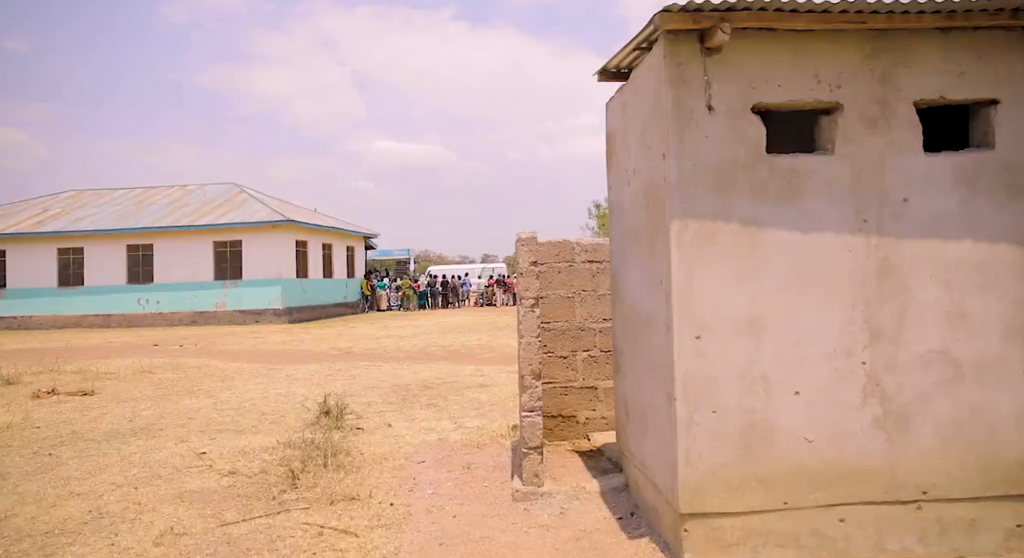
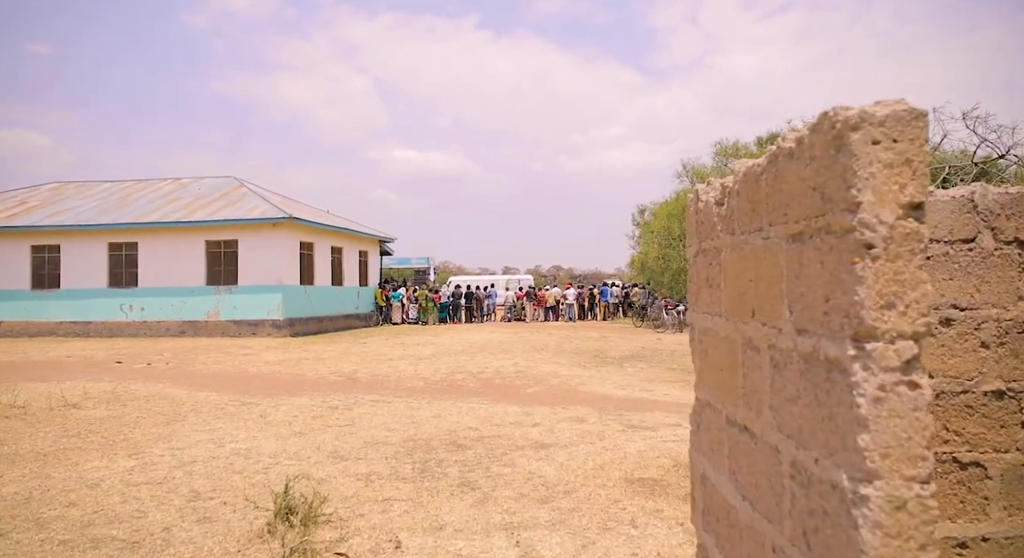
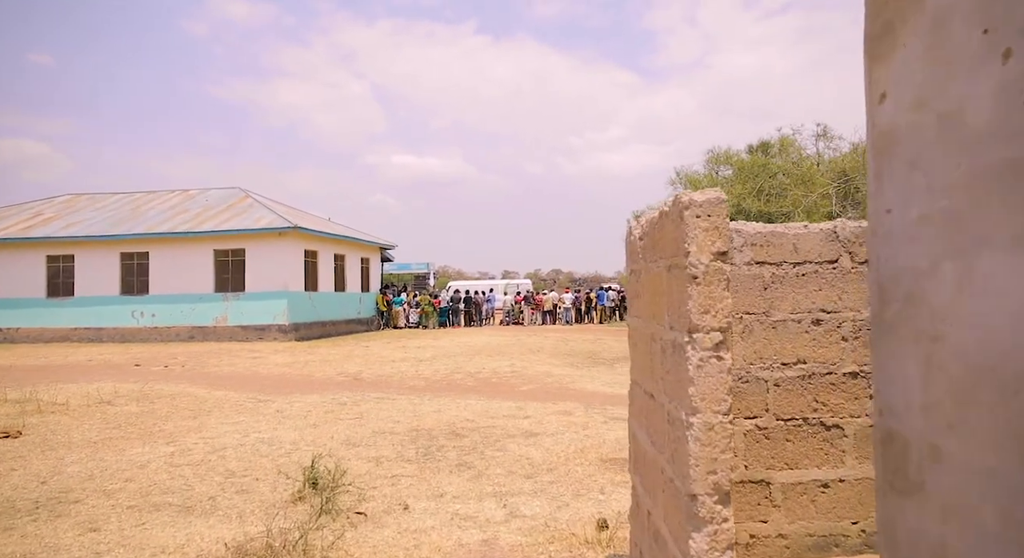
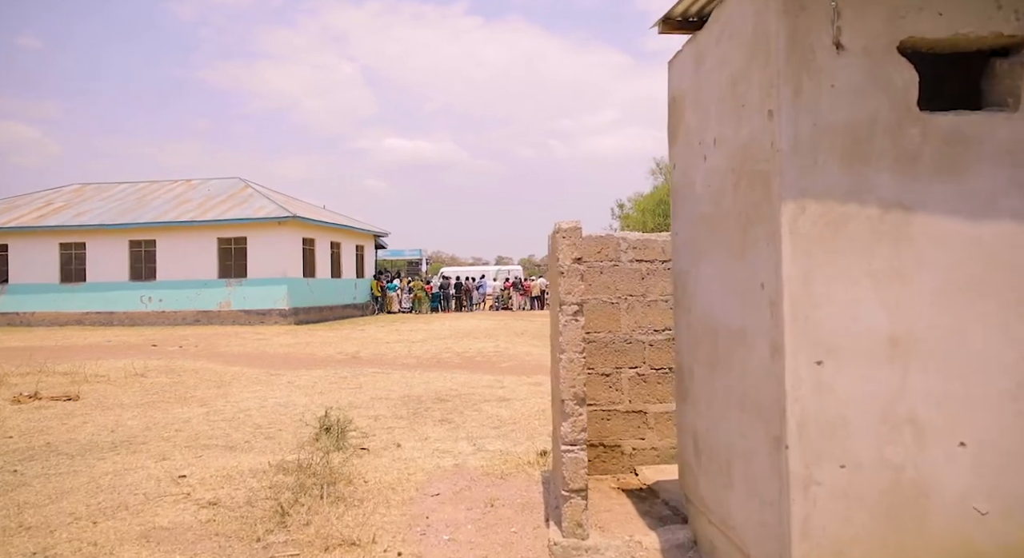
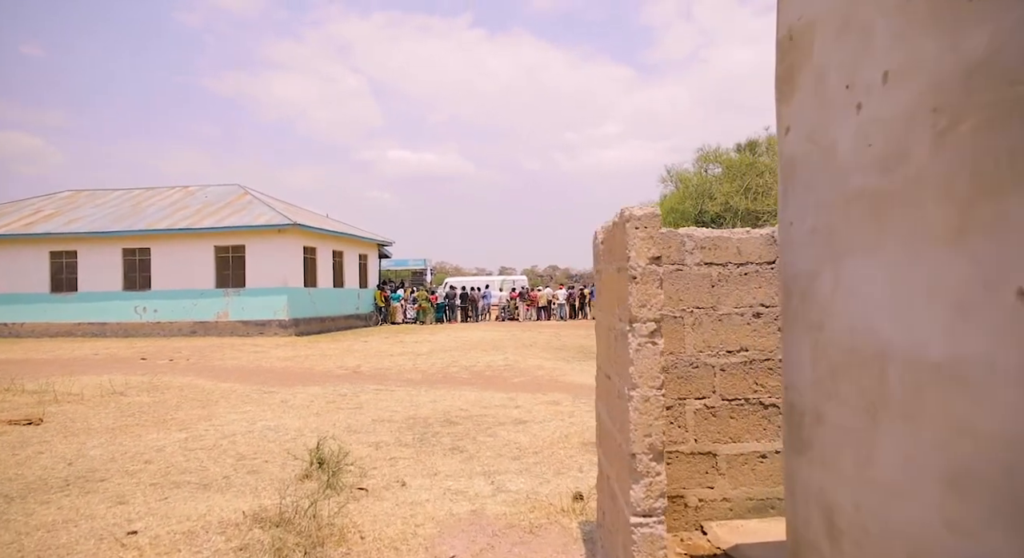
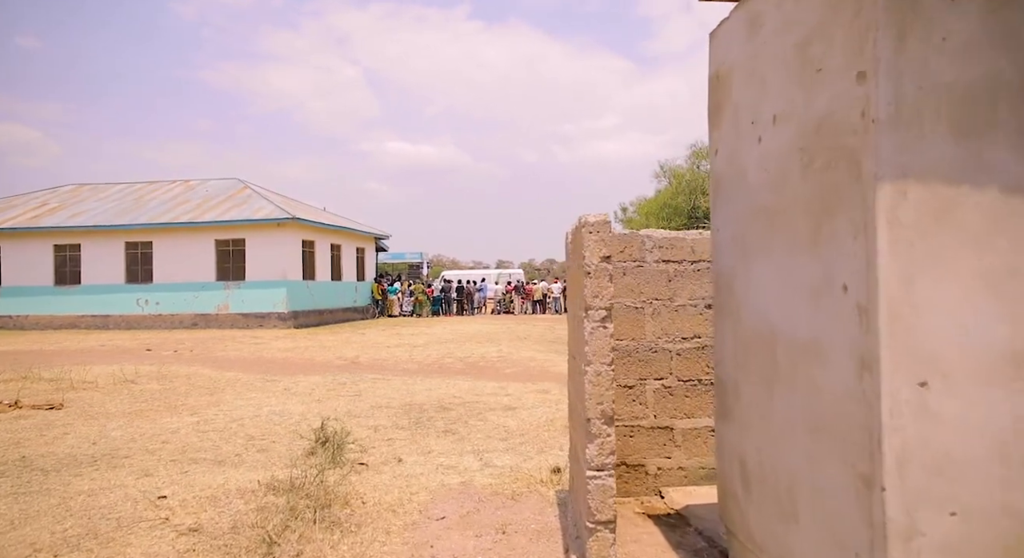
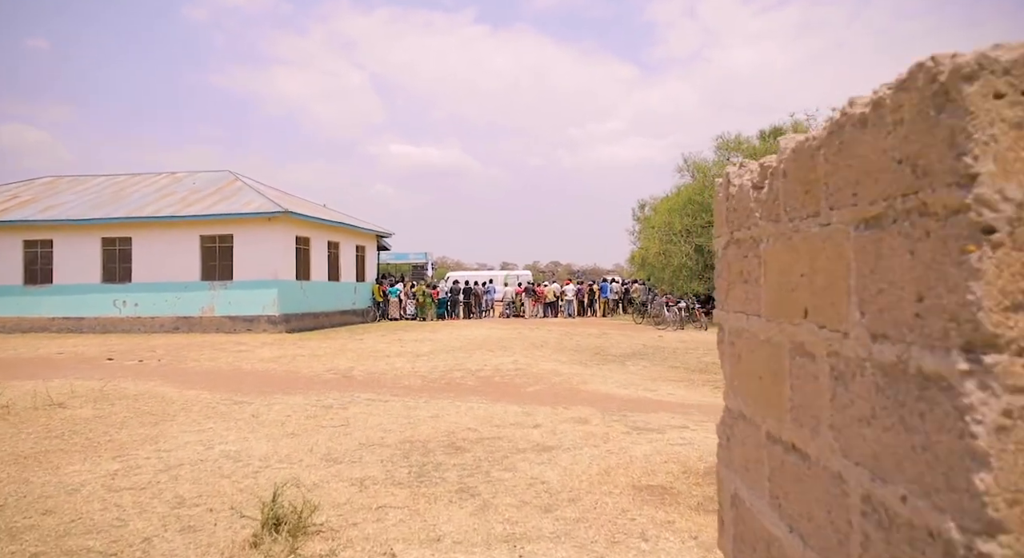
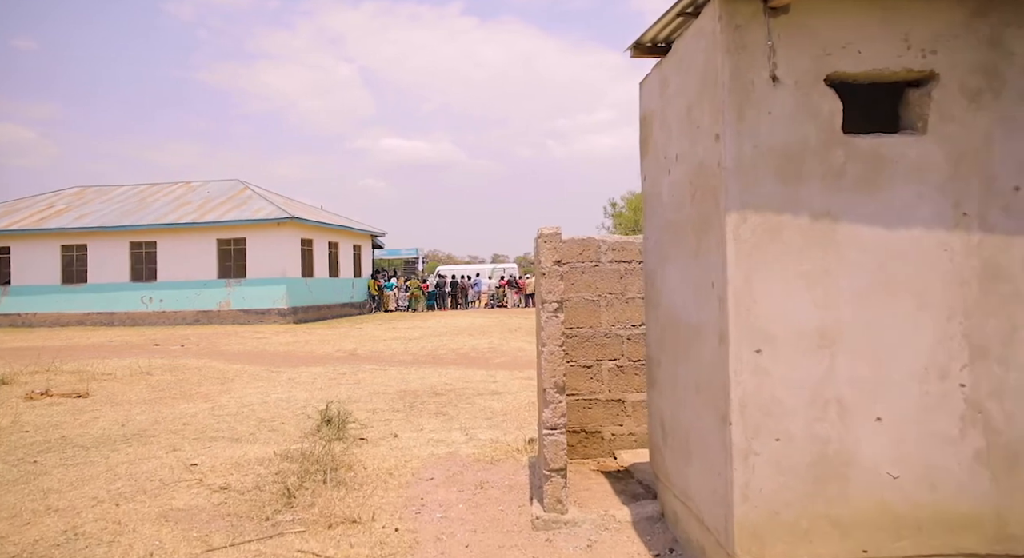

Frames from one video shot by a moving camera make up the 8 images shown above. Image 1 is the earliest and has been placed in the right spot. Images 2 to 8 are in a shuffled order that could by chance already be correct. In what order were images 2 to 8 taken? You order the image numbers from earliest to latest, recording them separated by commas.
8, 4, 6, 5, 3, 2, 7
